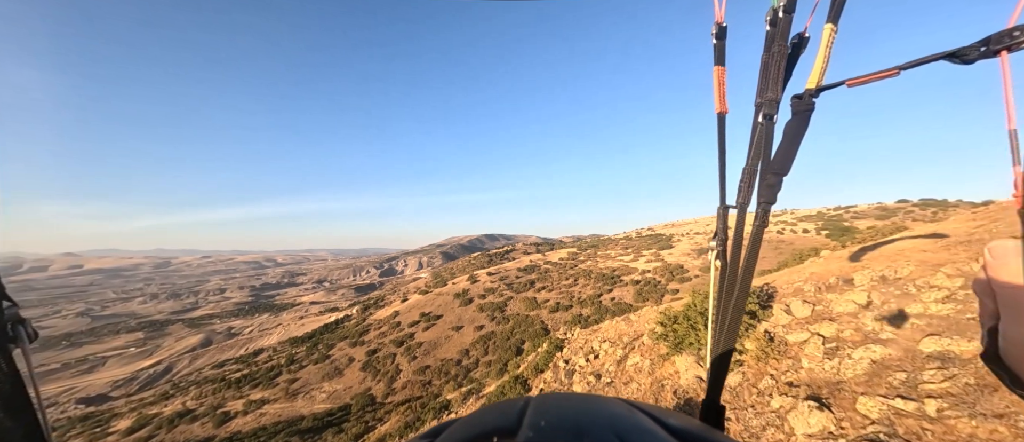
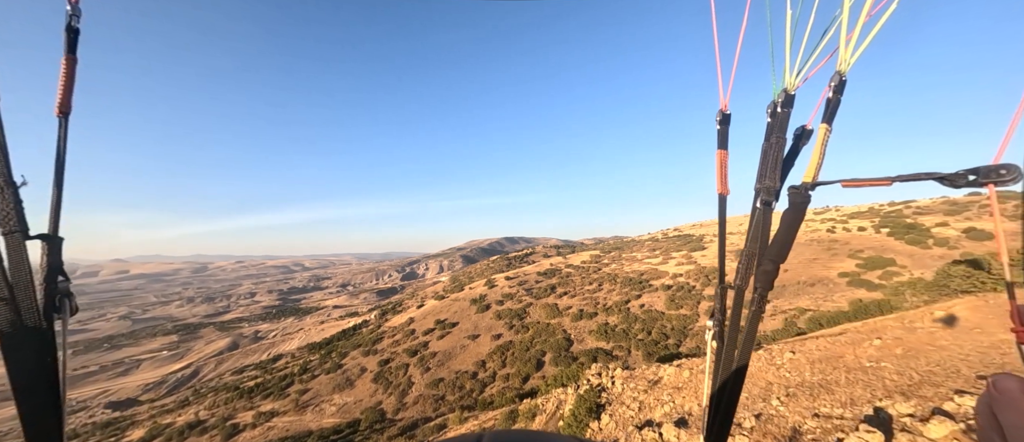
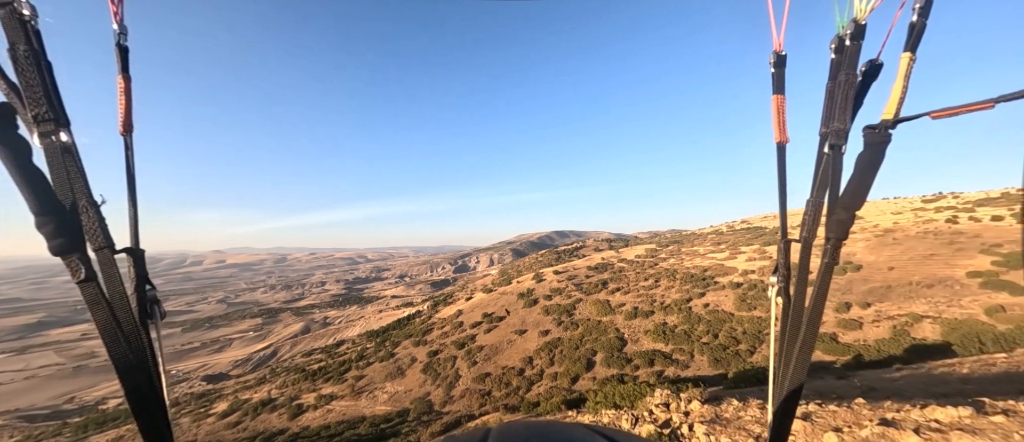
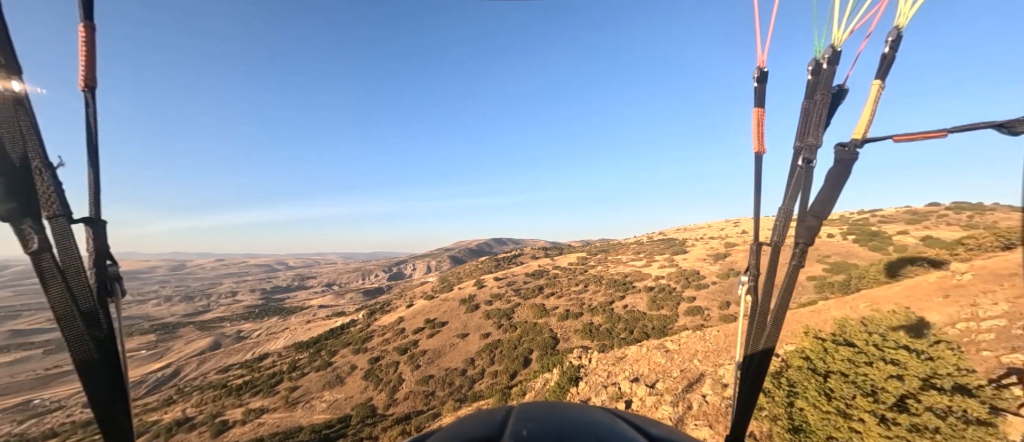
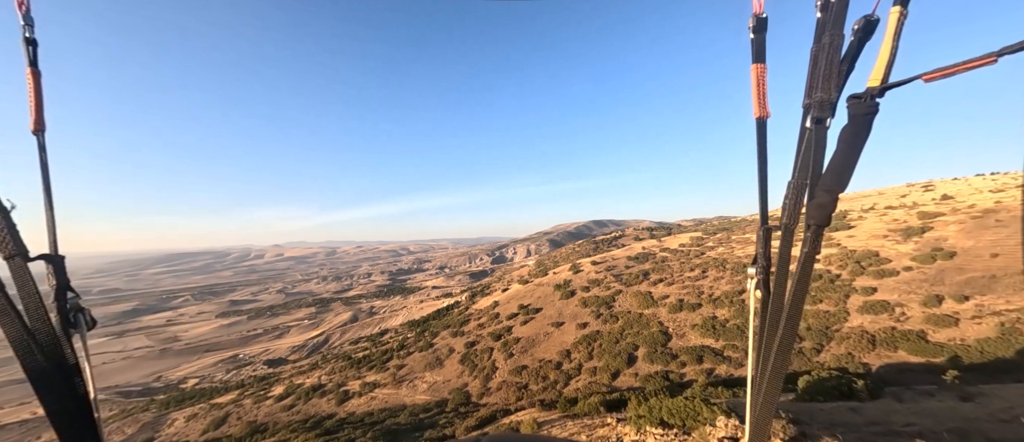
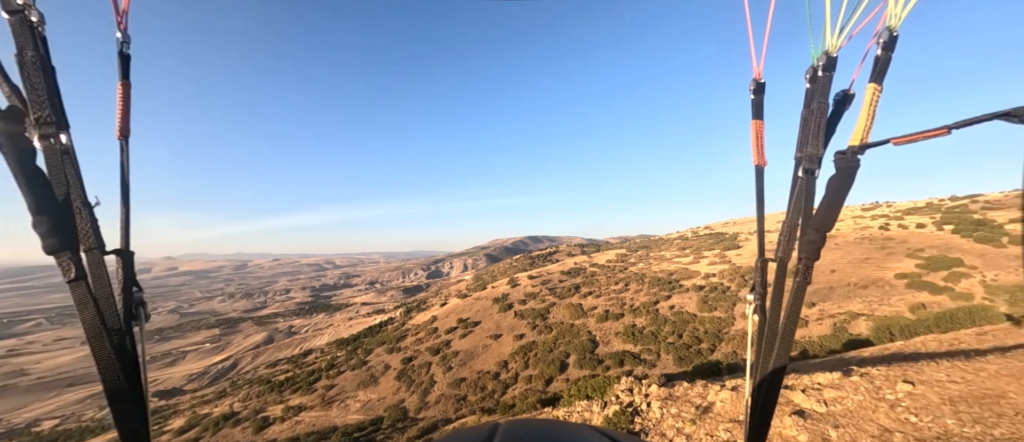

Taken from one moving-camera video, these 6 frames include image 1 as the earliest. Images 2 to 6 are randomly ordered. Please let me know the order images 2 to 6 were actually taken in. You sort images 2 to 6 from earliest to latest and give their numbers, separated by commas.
4, 2, 6, 3, 5
